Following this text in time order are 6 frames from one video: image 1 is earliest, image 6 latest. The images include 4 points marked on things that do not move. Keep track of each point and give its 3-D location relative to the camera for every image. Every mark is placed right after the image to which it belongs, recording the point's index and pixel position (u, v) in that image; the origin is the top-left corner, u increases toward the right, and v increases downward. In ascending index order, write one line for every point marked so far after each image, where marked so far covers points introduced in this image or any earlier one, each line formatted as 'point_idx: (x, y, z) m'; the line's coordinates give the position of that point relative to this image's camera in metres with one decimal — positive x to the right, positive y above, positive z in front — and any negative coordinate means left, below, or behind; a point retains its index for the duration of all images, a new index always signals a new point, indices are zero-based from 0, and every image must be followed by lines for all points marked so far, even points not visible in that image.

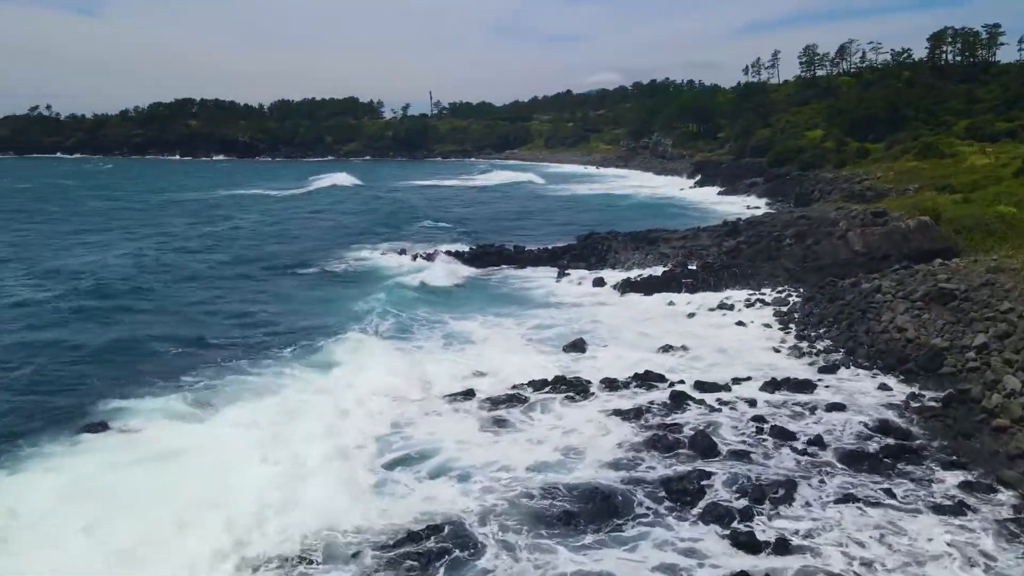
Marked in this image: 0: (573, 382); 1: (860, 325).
0: (+1.3, -2.0, +15.5) m
1: (+9.4, -0.9, +19.6) m
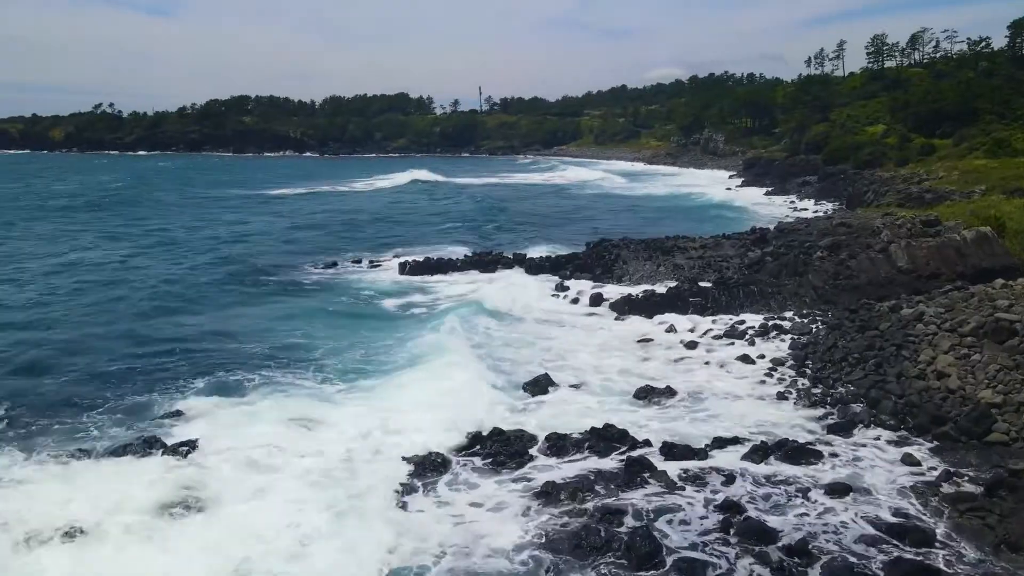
0: (-0.1, -2.6, +12.5) m
1: (+8.4, -1.6, +15.9) m
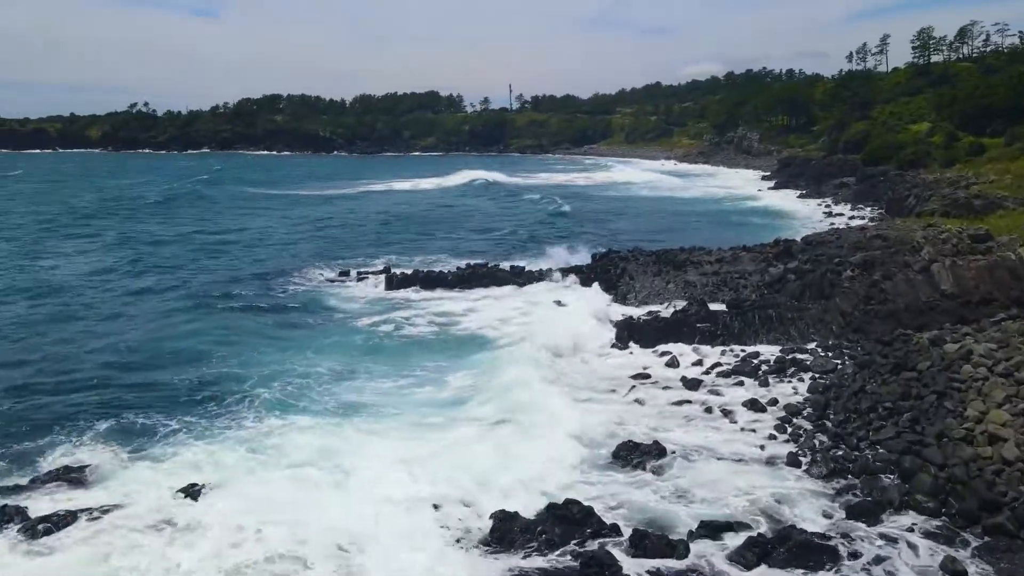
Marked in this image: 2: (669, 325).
0: (-1.0, -3.2, +10.0) m
1: (+7.6, -2.3, +13.1) m
2: (+4.3, -1.0, +19.7) m
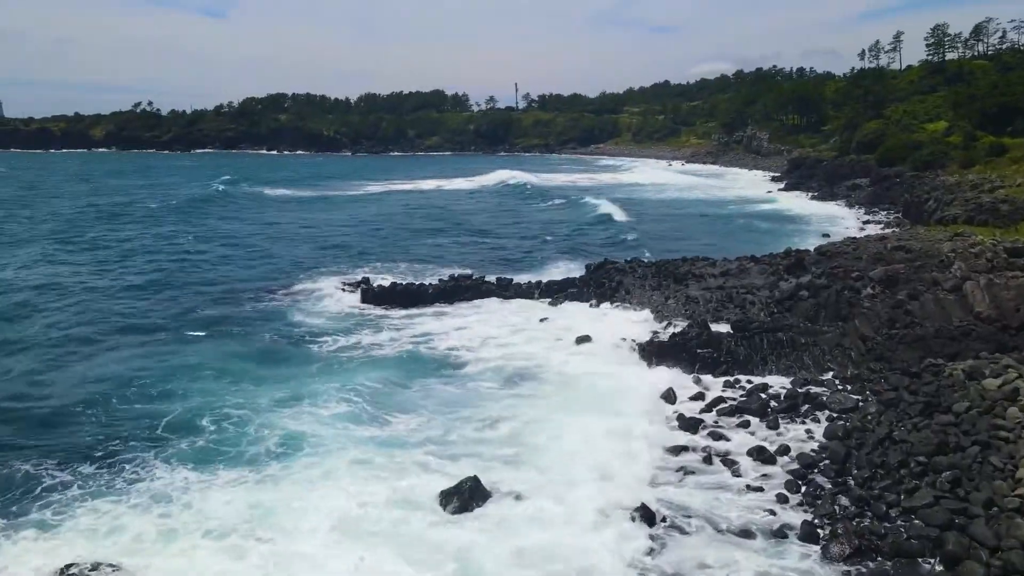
0: (-1.7, -3.7, +7.9) m
1: (+7.0, -2.8, +10.8) m
2: (+3.8, -1.5, +17.5) m
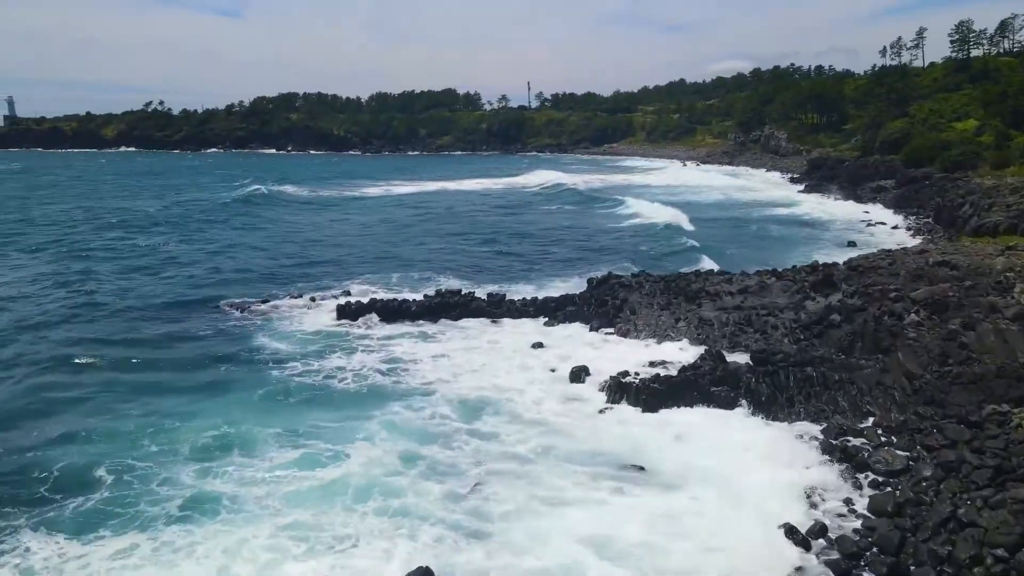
0: (-2.3, -4.3, +5.4) m
1: (+6.5, -3.4, +8.2) m
2: (+3.4, -2.0, +14.9) m
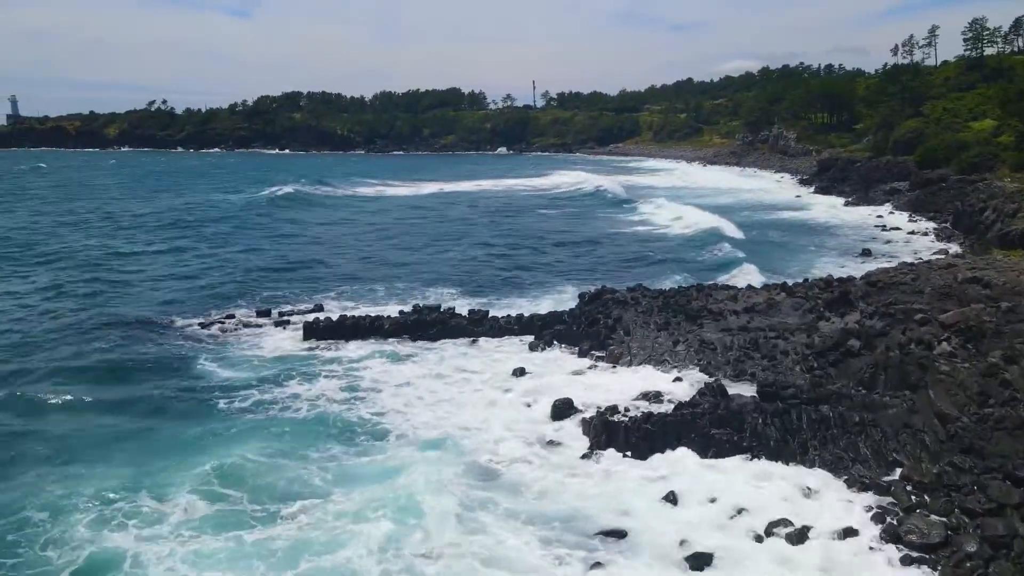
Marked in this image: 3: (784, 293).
0: (-2.9, -4.7, +3.5) m
1: (+5.8, -3.9, +6.2) m
2: (+2.9, -2.5, +13.0) m
3: (+7.5, -0.1, +19.7) m
